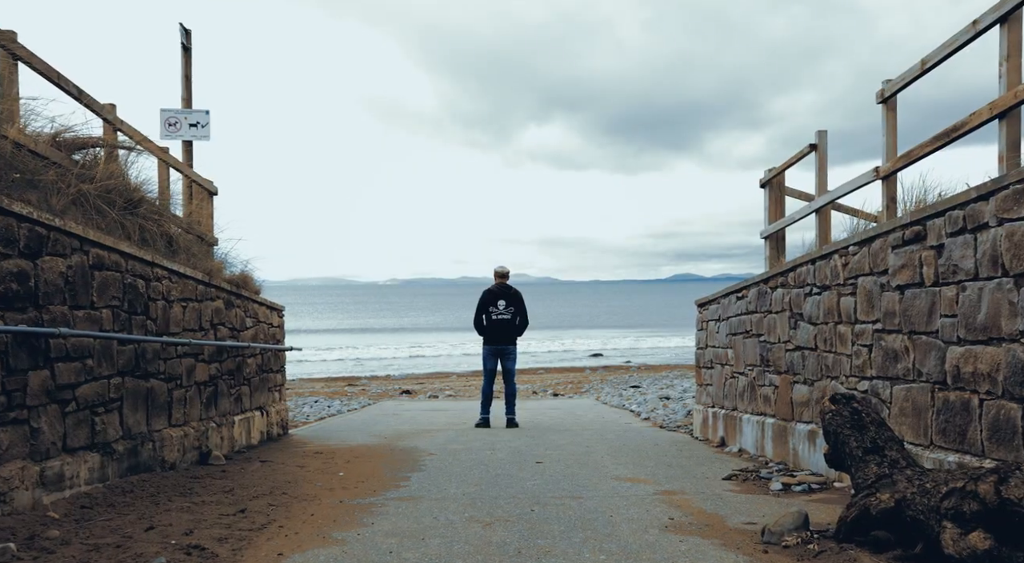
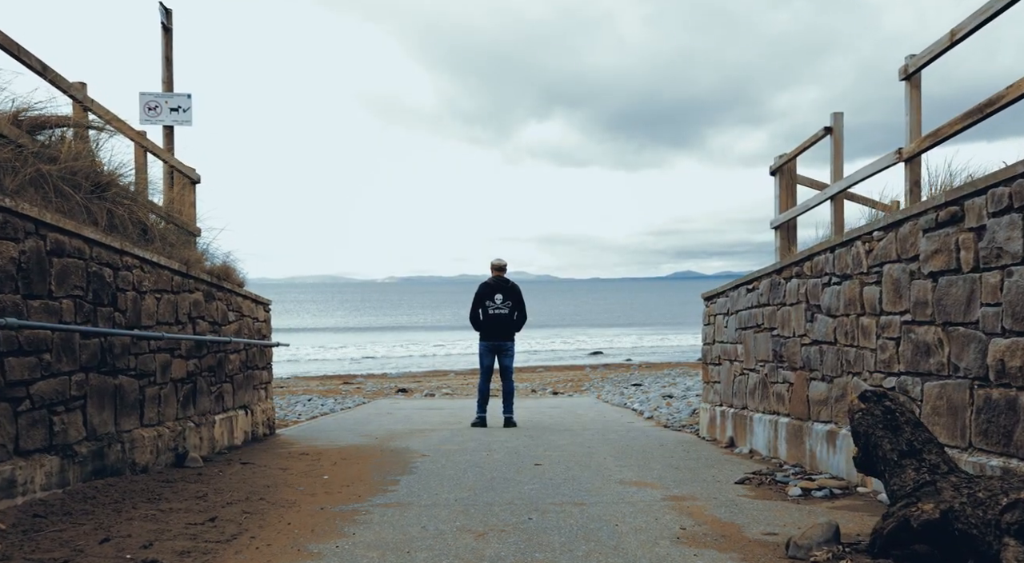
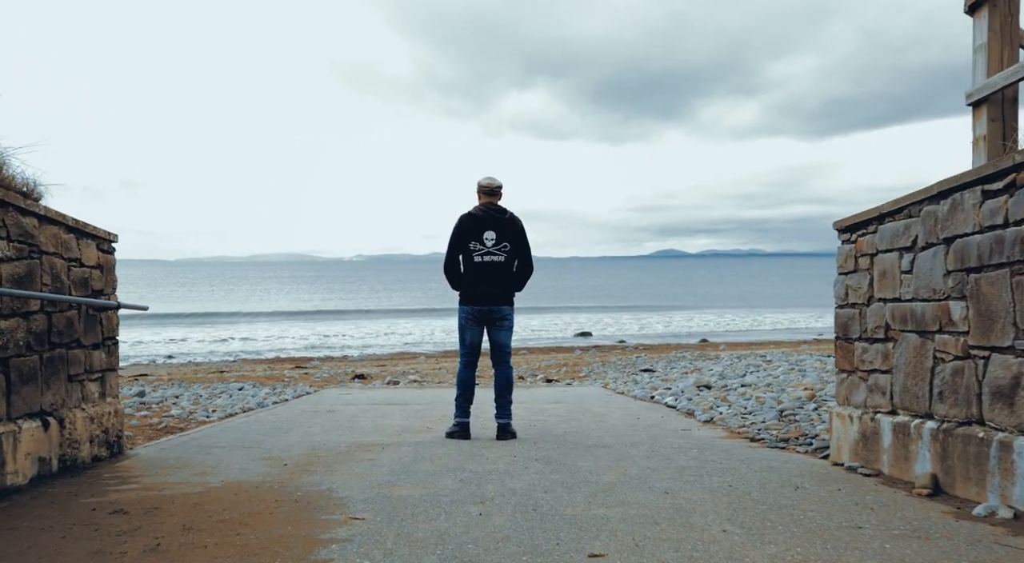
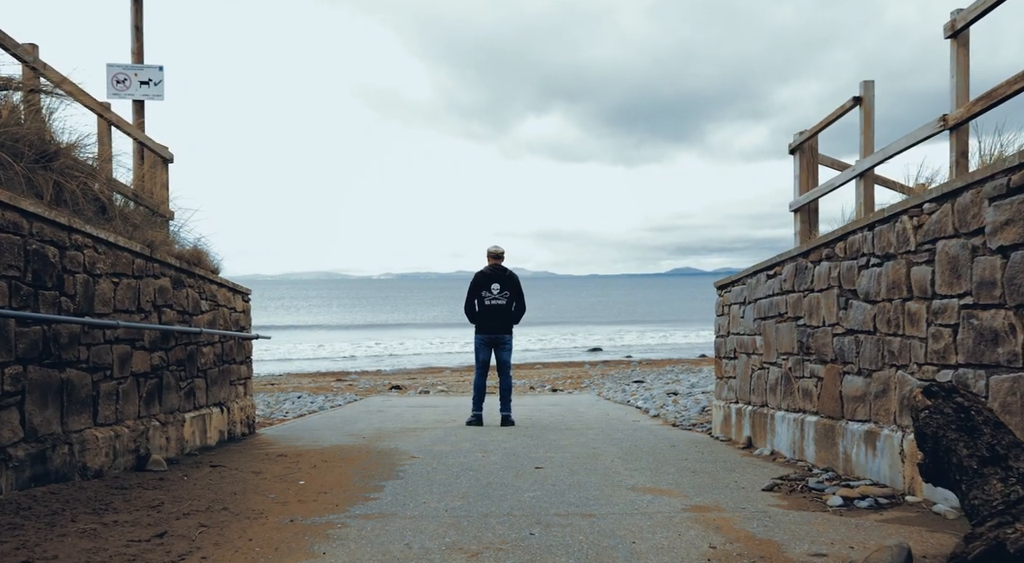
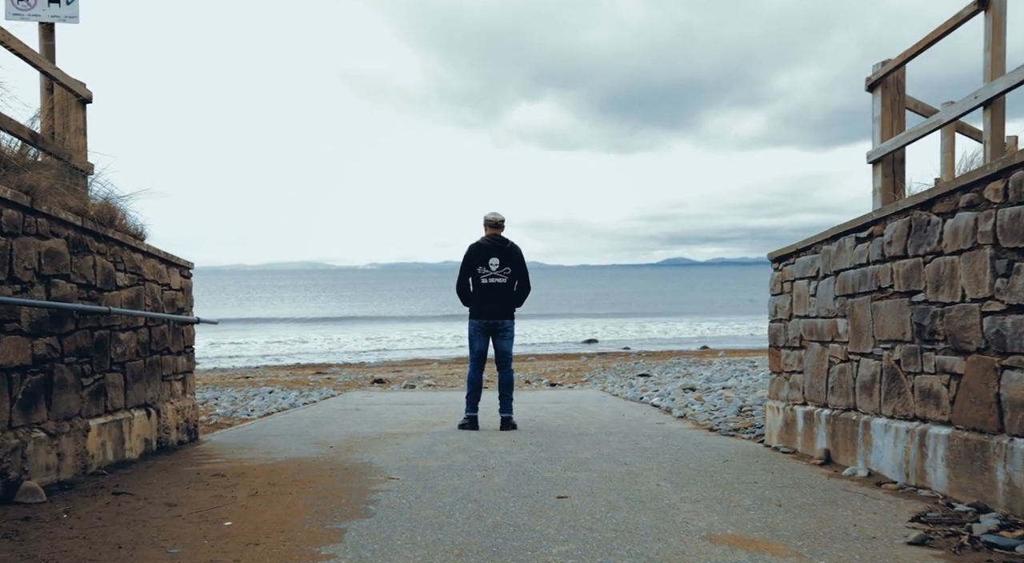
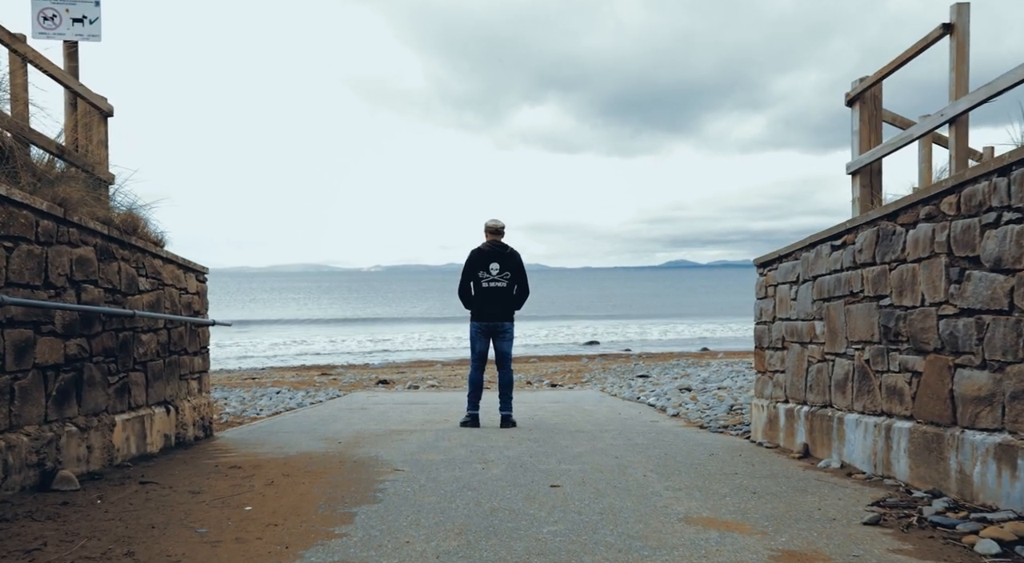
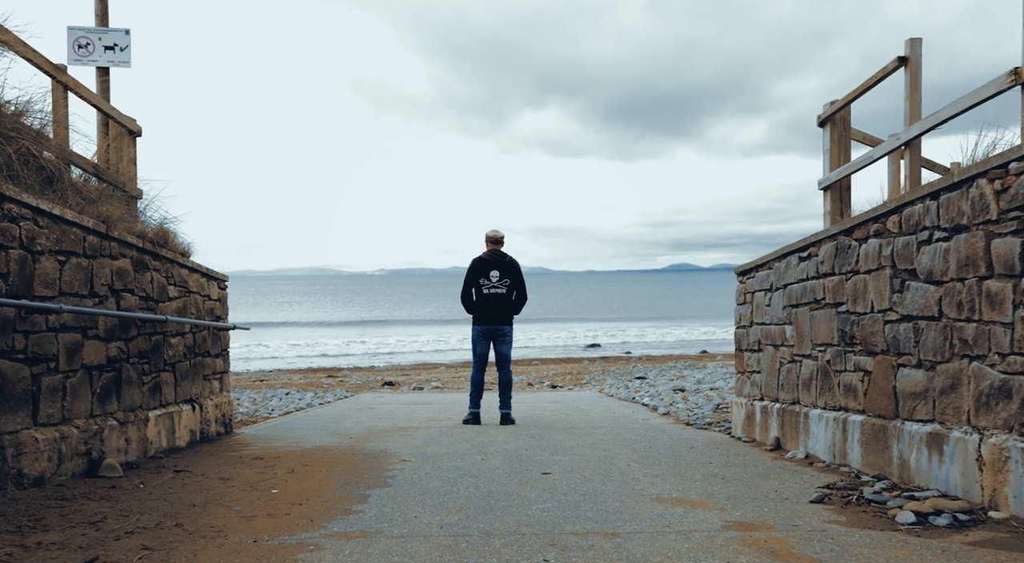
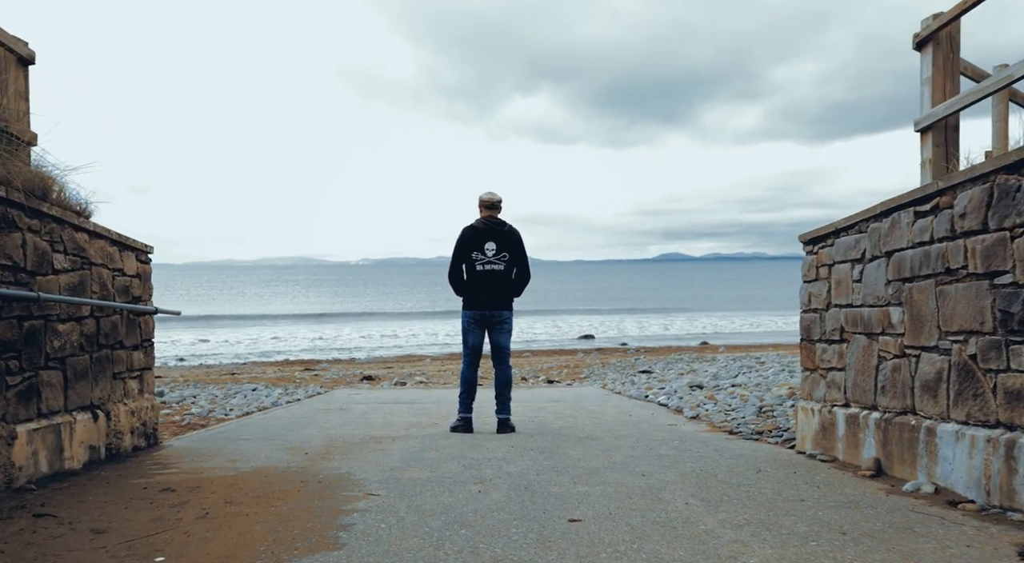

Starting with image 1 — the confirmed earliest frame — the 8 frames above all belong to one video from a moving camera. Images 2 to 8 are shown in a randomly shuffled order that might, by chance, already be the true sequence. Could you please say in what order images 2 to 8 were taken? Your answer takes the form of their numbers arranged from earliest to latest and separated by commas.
2, 4, 7, 6, 5, 8, 3
